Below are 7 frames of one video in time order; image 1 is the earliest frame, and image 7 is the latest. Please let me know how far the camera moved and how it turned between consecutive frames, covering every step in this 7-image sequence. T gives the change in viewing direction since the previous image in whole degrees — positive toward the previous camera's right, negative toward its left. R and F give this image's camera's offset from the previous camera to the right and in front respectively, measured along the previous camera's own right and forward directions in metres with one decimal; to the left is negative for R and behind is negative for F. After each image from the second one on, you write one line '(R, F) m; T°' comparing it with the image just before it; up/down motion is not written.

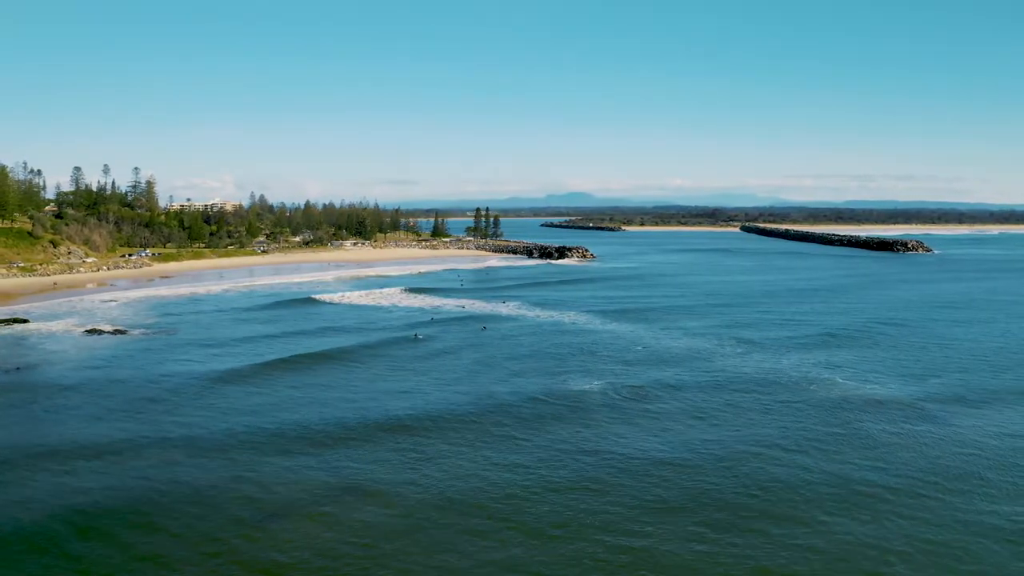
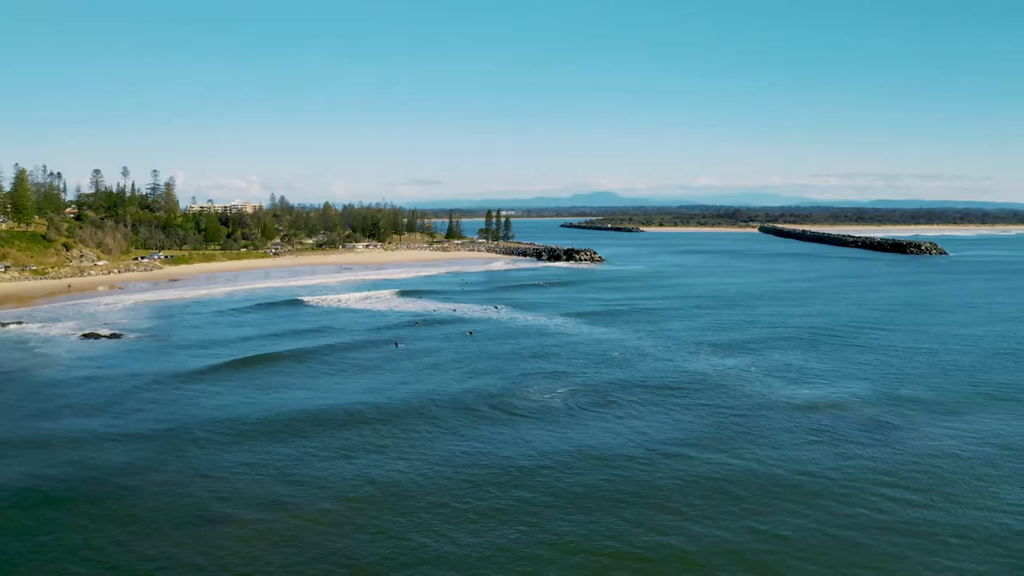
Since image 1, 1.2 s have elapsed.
(+1.3, -0.4) m; -1°
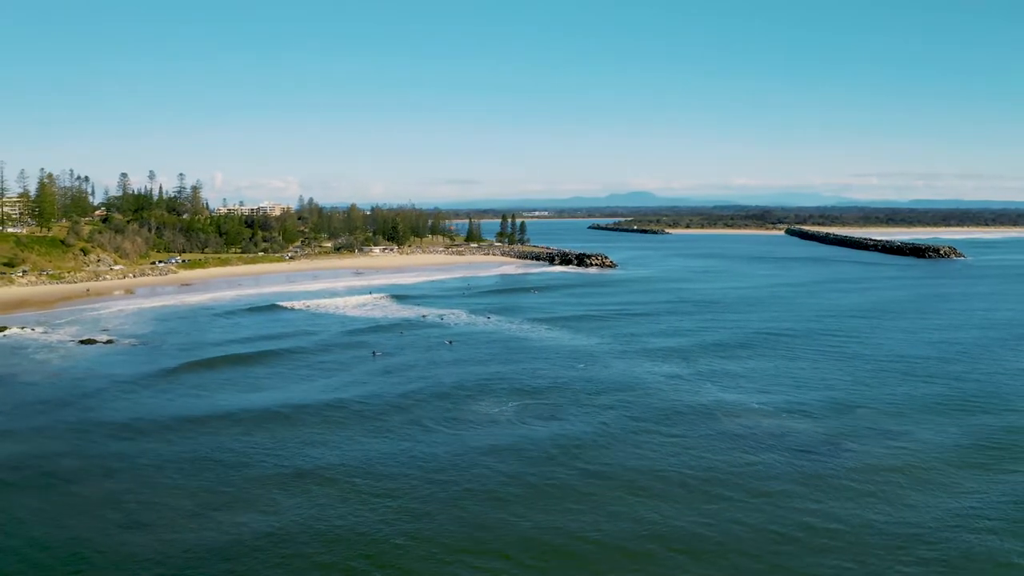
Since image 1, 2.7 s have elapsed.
(+2.0, -0.8) m; -2°
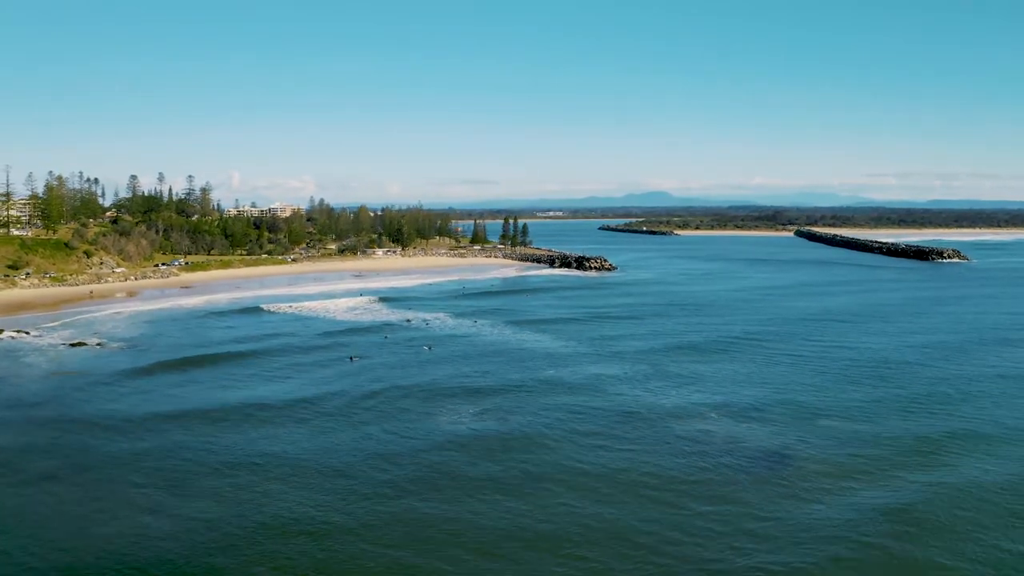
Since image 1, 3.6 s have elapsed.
(+1.4, -0.7) m; -1°
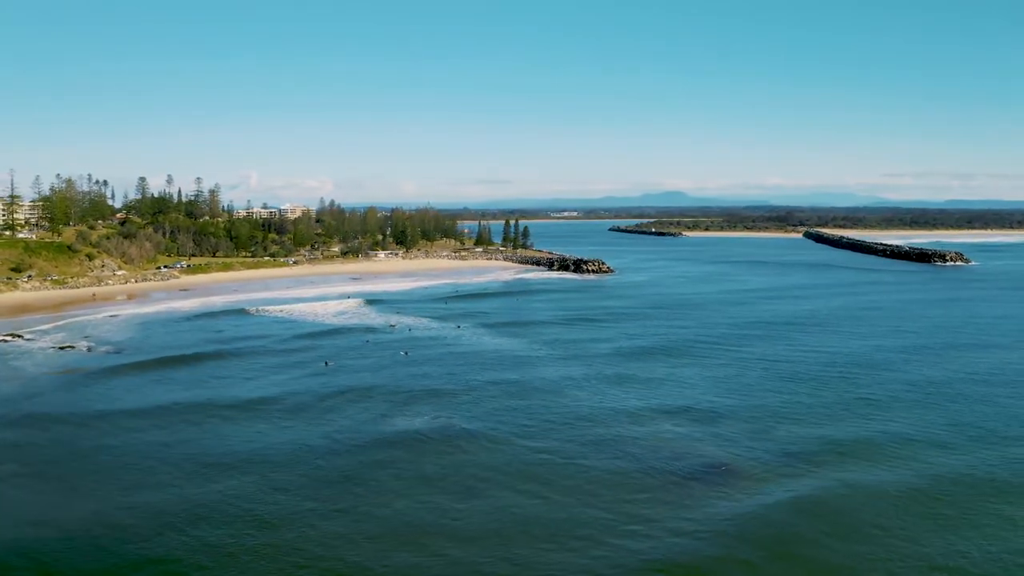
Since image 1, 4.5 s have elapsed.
(+1.6, -0.9) m; -1°
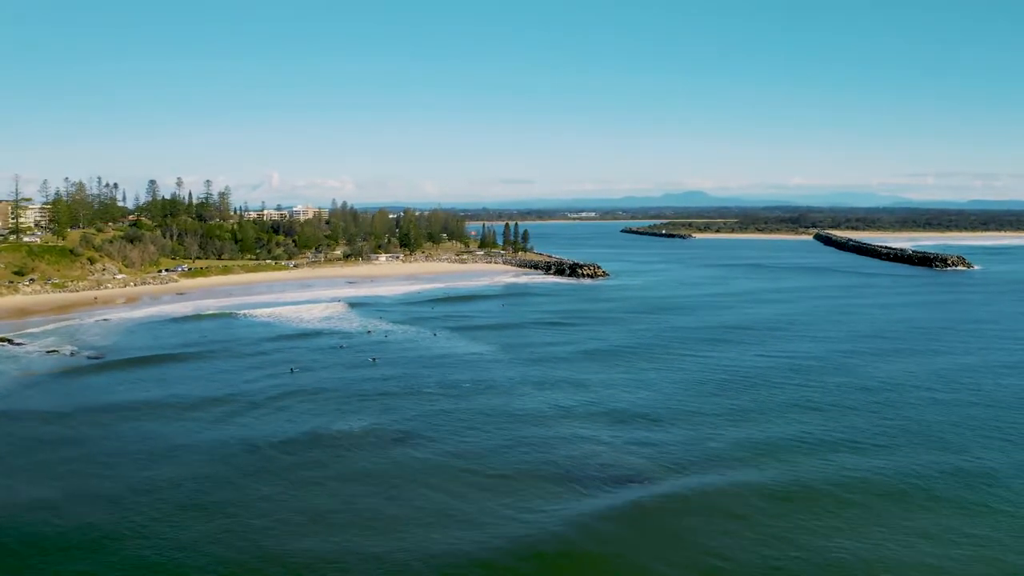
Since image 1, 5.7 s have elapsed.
(+2.1, -1.2) m; -1°
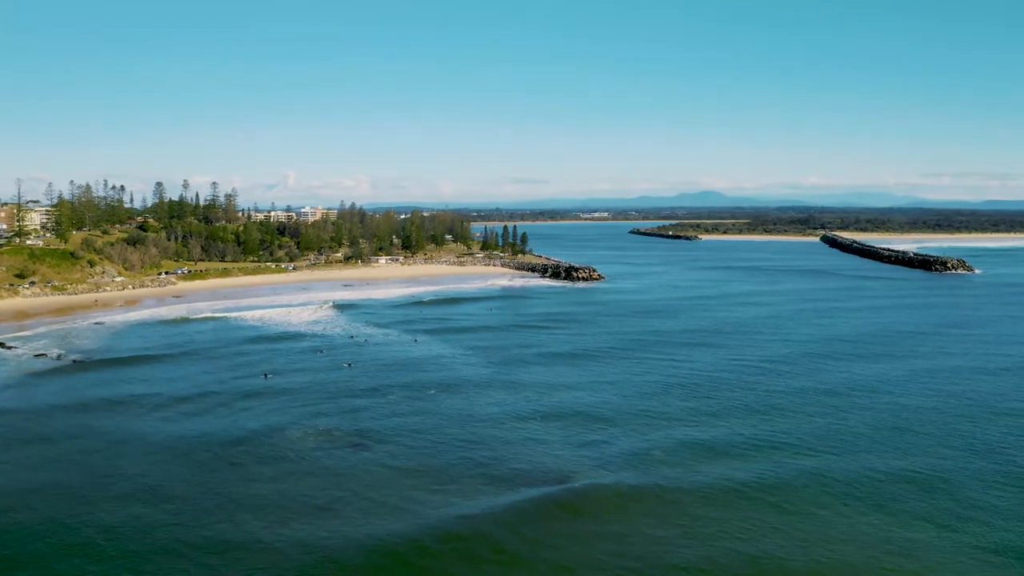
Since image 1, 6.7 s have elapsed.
(+1.7, -1.1) m; 0°
